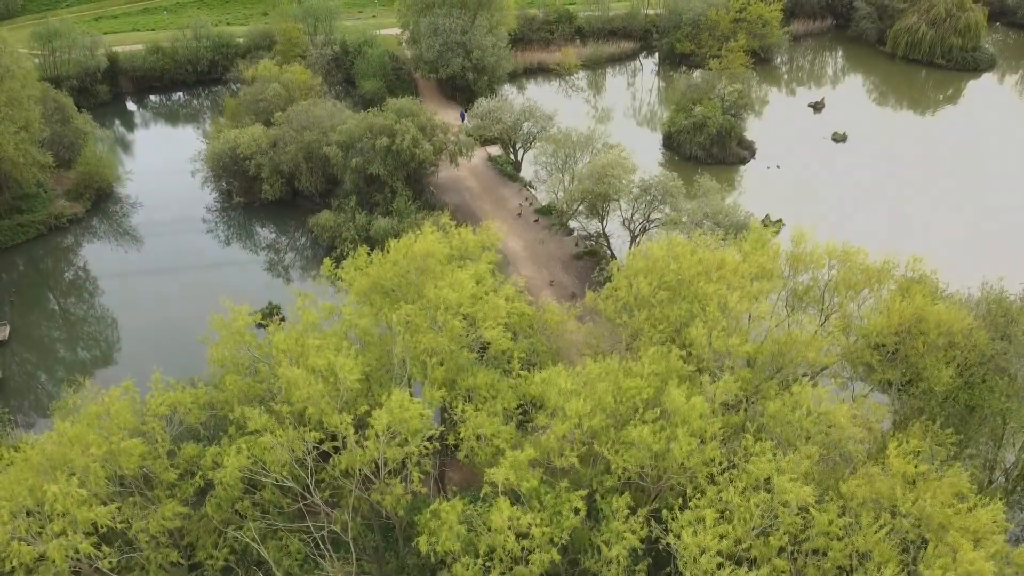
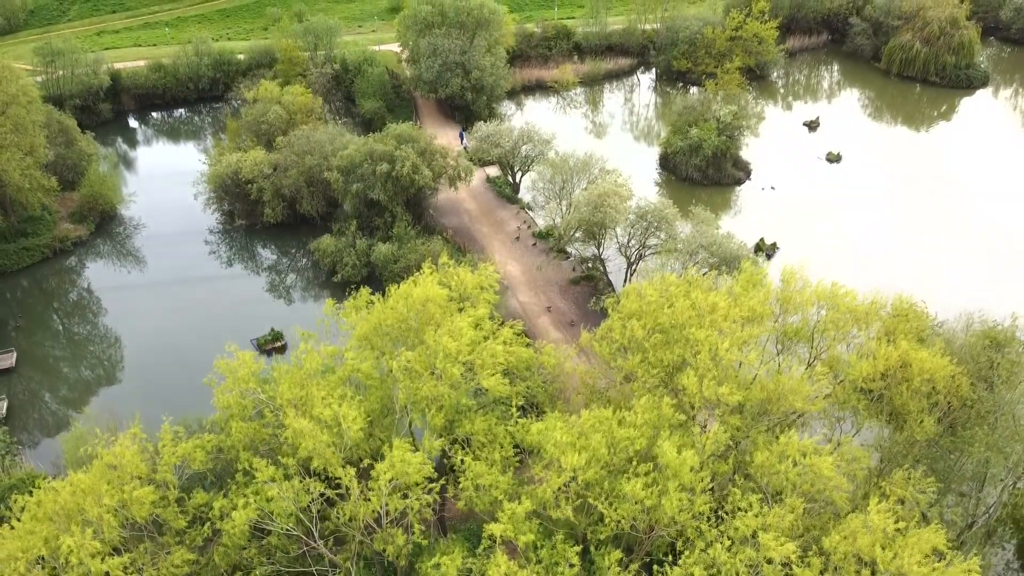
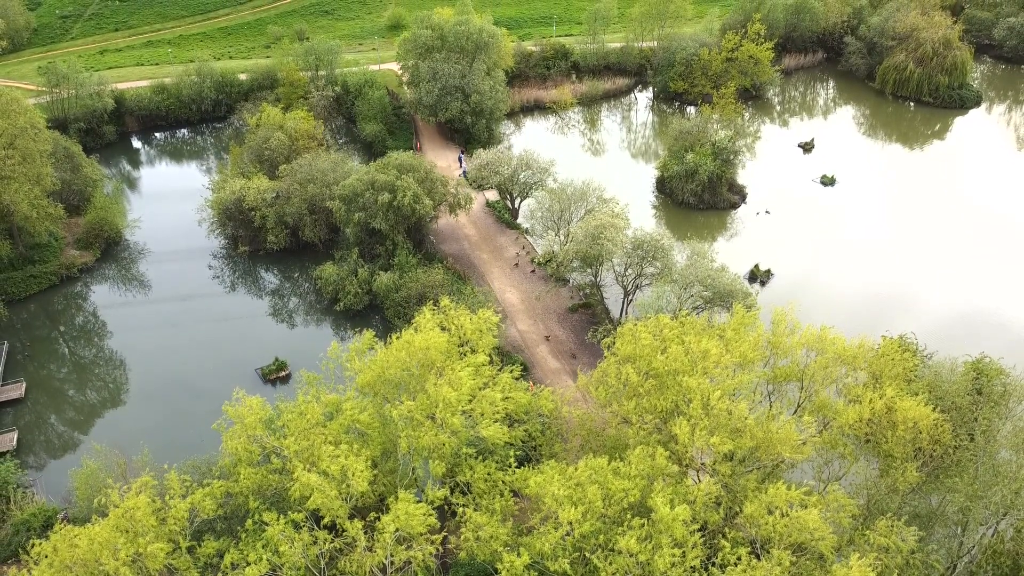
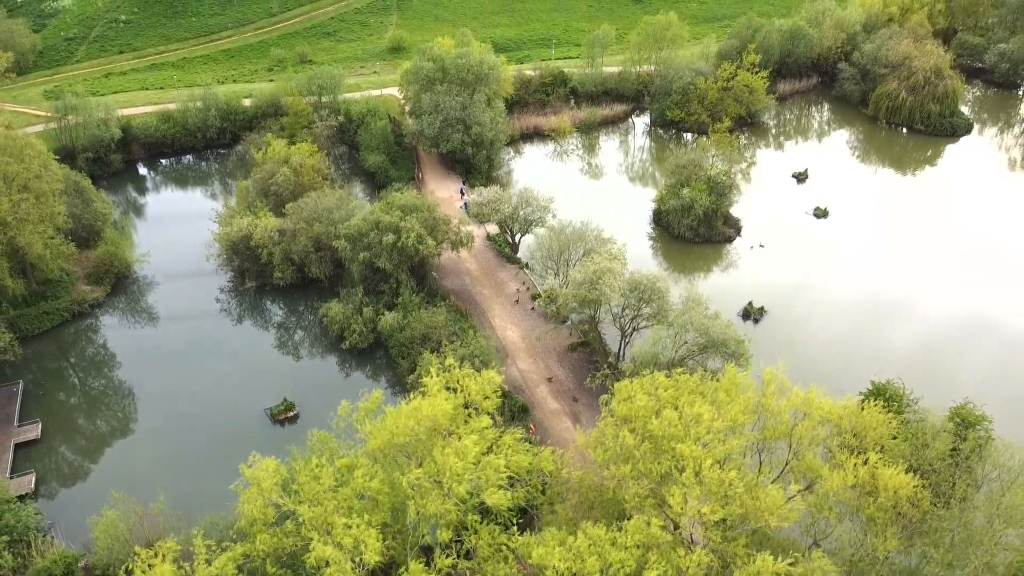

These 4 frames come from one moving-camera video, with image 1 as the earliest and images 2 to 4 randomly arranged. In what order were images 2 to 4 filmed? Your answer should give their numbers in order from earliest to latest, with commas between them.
2, 3, 4
